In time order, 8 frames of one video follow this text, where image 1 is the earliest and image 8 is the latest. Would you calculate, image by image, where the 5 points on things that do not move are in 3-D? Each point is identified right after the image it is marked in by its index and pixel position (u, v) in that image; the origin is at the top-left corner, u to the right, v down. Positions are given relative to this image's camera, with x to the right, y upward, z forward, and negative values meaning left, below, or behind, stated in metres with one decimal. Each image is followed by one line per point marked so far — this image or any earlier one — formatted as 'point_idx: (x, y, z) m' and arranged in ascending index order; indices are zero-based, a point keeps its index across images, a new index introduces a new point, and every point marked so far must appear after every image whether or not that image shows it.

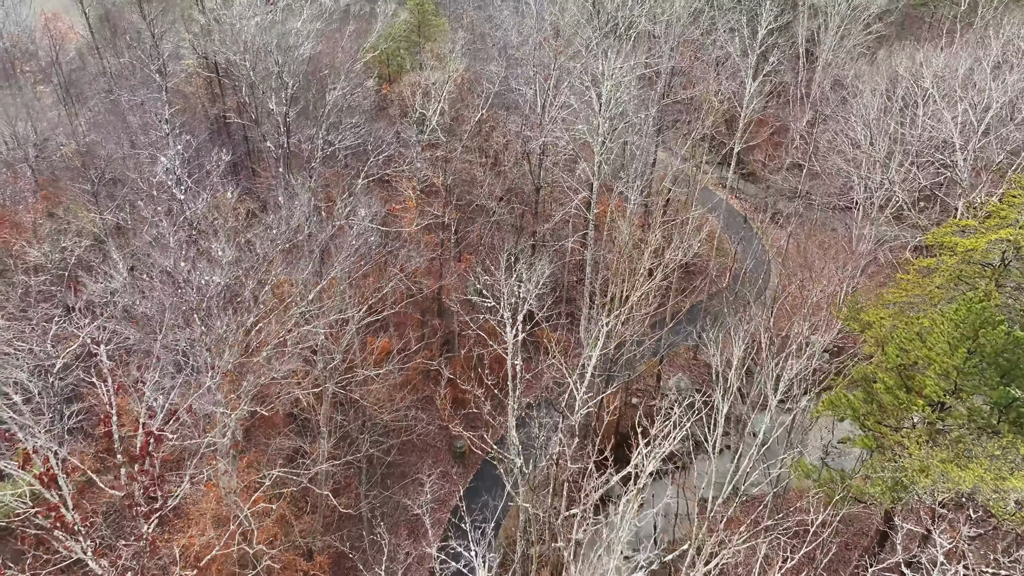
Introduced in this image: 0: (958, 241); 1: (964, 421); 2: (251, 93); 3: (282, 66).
0: (+7.6, +0.7, +12.0) m
1: (+6.8, -2.0, +10.5) m
2: (-7.3, +5.4, +19.6) m
3: (-6.0, +5.6, +18.2) m
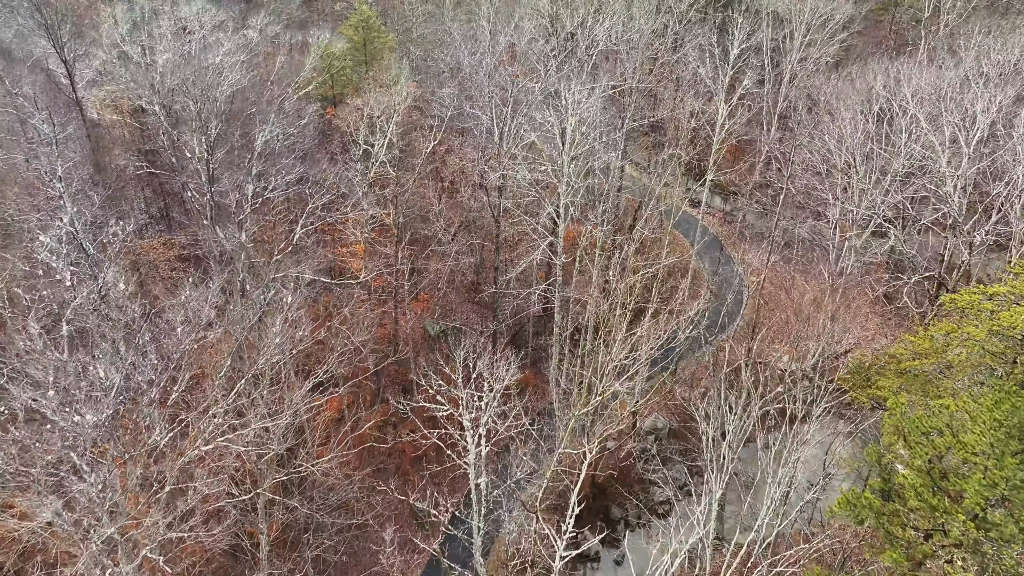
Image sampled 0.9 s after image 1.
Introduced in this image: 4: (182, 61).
0: (+7.0, -0.4, +10.4) m
1: (+6.3, -3.1, +8.9) m
2: (-8.4, +3.7, +17.2) m
3: (-7.0, +4.0, +15.8) m
4: (-7.8, +5.3, +16.5) m
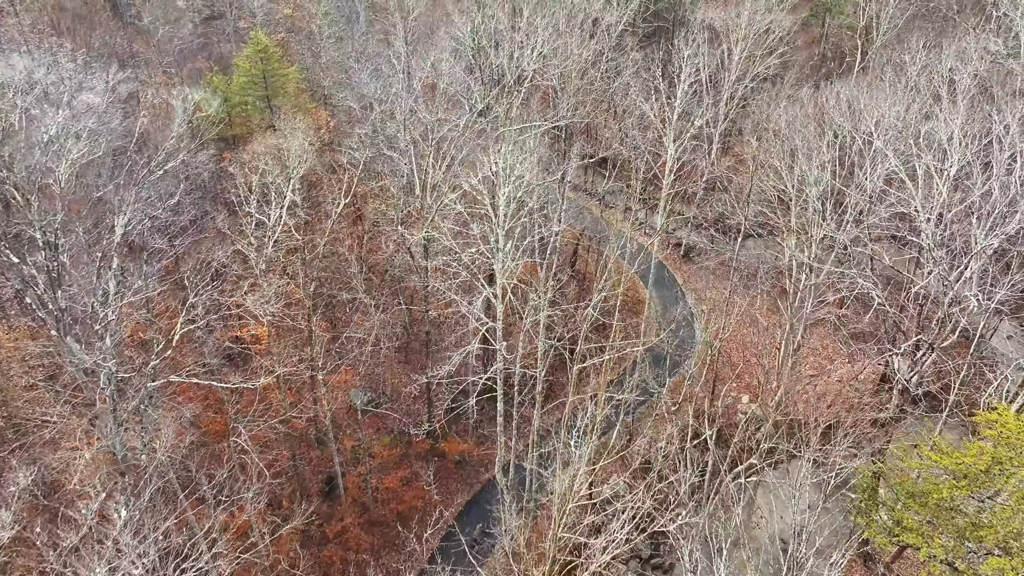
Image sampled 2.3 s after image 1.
0: (+6.3, -2.0, +8.2) m
1: (+5.9, -4.8, +6.6) m
2: (-10.0, +1.2, +13.6) m
3: (-8.5, +1.5, +12.3) m
4: (-9.3, +2.8, +12.9) m
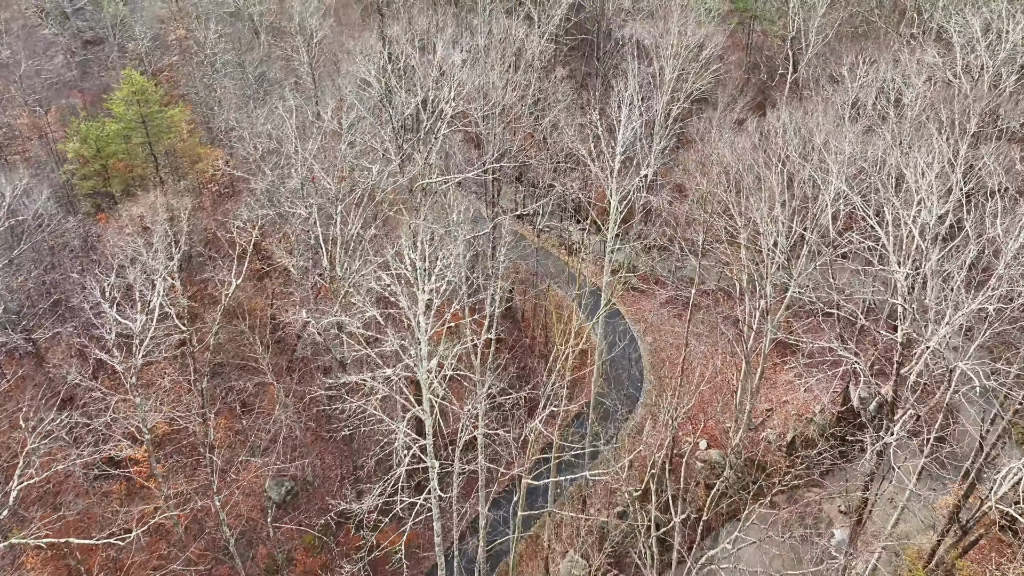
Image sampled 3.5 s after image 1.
0: (+5.8, -3.6, +6.1) m
1: (+5.7, -6.4, +4.5) m
2: (-11.1, -1.4, +10.0) m
3: (-9.5, -1.0, +8.9) m
4: (-10.5, +0.3, +9.4) m
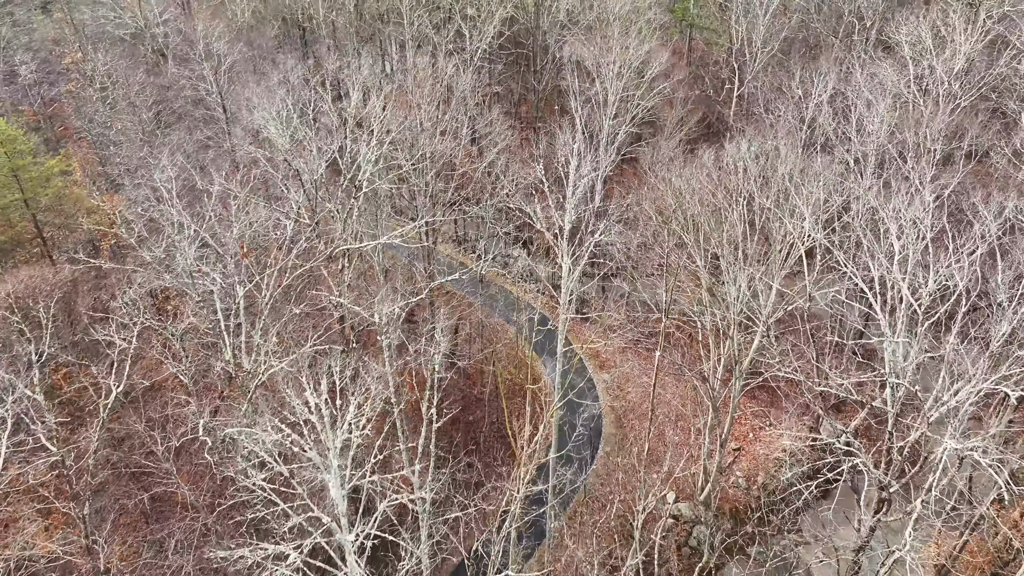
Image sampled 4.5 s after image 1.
0: (+5.5, -5.0, +4.2) m
1: (+5.7, -7.8, +2.6) m
2: (-11.6, -3.7, +6.8) m
3: (-10.0, -3.2, +5.7) m
4: (-11.1, -2.0, +6.2) m
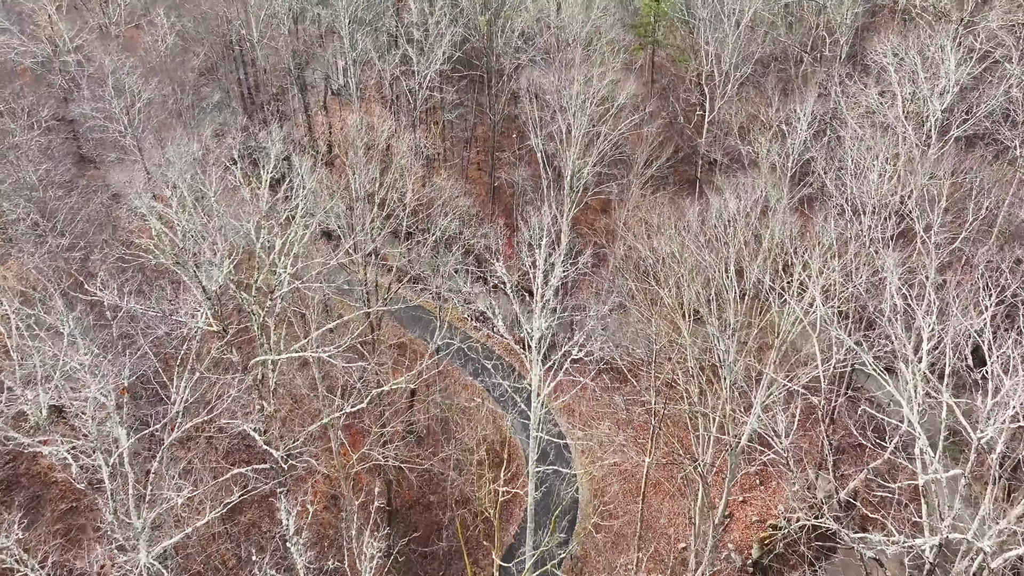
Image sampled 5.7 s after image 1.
0: (+5.6, -6.9, +1.6) m
1: (+6.0, -9.7, +0.1) m
2: (-11.7, -6.2, +3.3) m
3: (-10.1, -5.7, +2.4) m
4: (-11.2, -4.5, +2.8) m
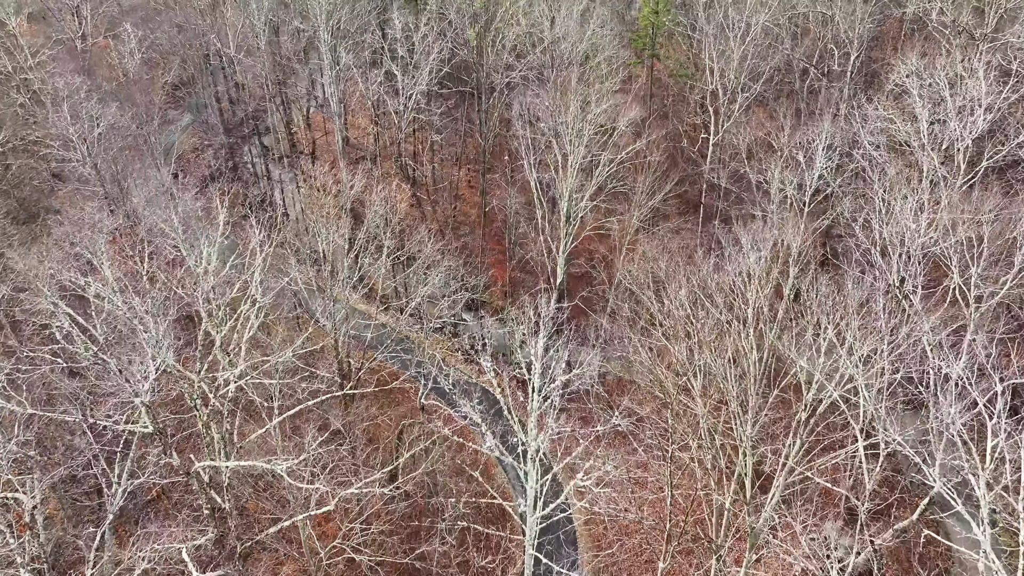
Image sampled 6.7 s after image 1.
0: (+5.6, -8.3, -0.3) m
1: (+6.0, -11.1, -1.9) m
2: (-11.7, -7.7, +1.2) m
3: (-10.1, -7.2, +0.3) m
4: (-11.3, -6.0, +0.7) m
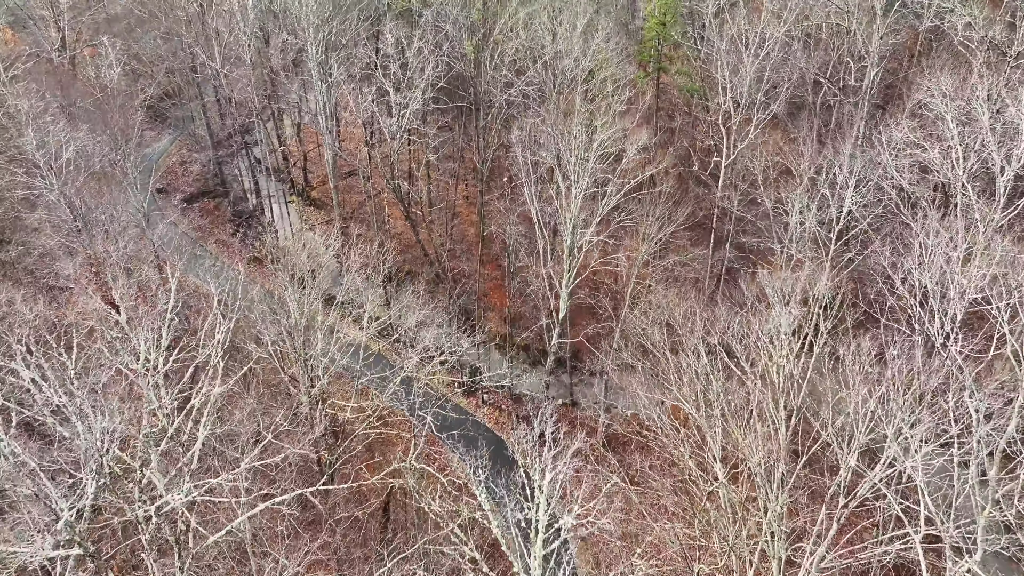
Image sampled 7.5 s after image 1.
0: (+5.6, -9.6, -2.0) m
1: (+6.0, -12.4, -3.6) m
2: (-11.7, -9.0, -0.5) m
3: (-10.1, -8.4, -1.4) m
4: (-11.2, -7.3, -1.0) m
